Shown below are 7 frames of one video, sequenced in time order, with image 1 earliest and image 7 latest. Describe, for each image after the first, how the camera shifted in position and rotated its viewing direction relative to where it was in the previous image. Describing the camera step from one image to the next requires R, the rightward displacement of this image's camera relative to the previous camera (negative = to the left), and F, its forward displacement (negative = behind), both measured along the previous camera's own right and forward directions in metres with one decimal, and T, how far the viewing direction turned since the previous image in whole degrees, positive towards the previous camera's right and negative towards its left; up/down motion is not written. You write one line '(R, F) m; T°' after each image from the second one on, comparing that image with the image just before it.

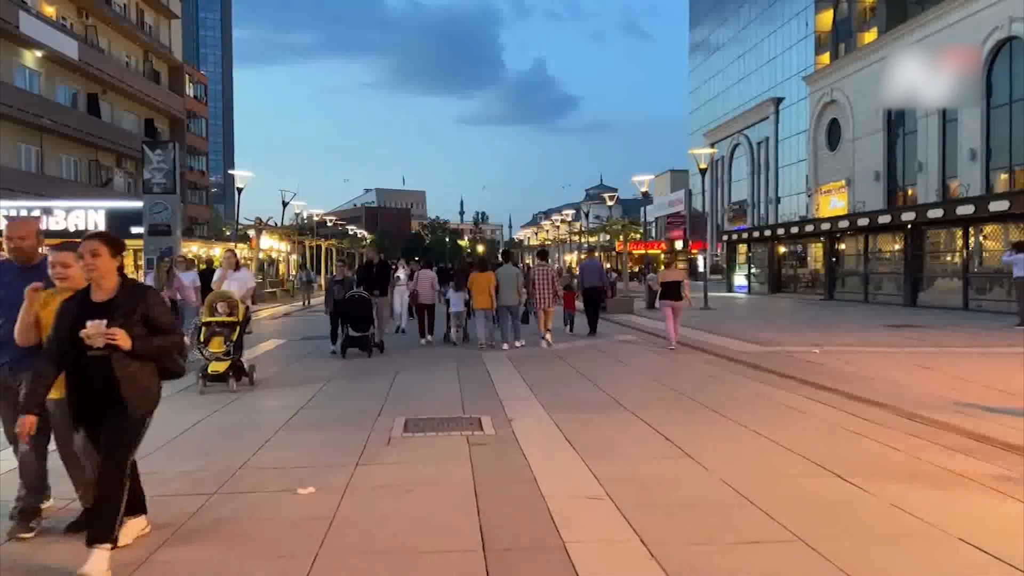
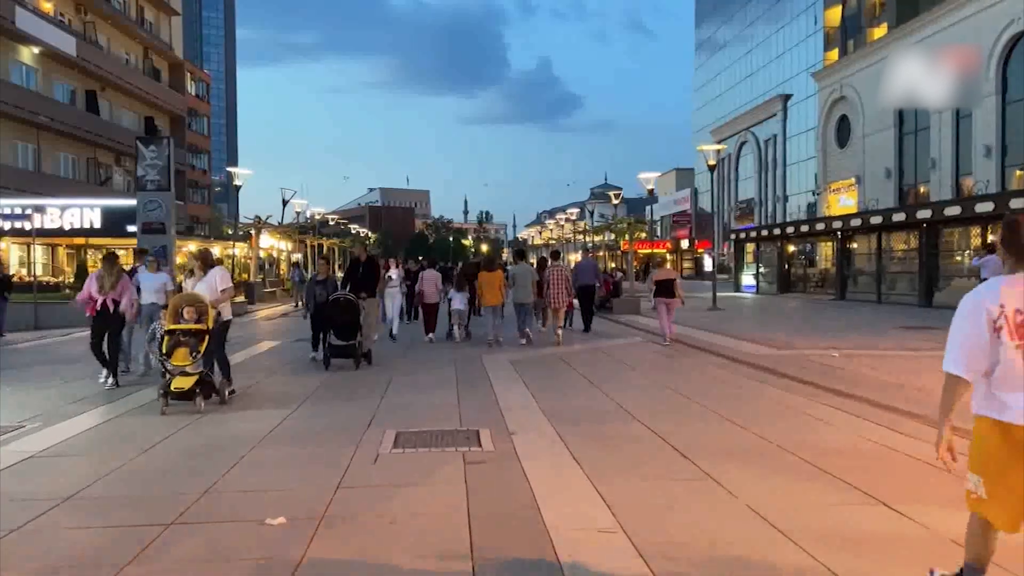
(0.0, +0.7) m; 0°
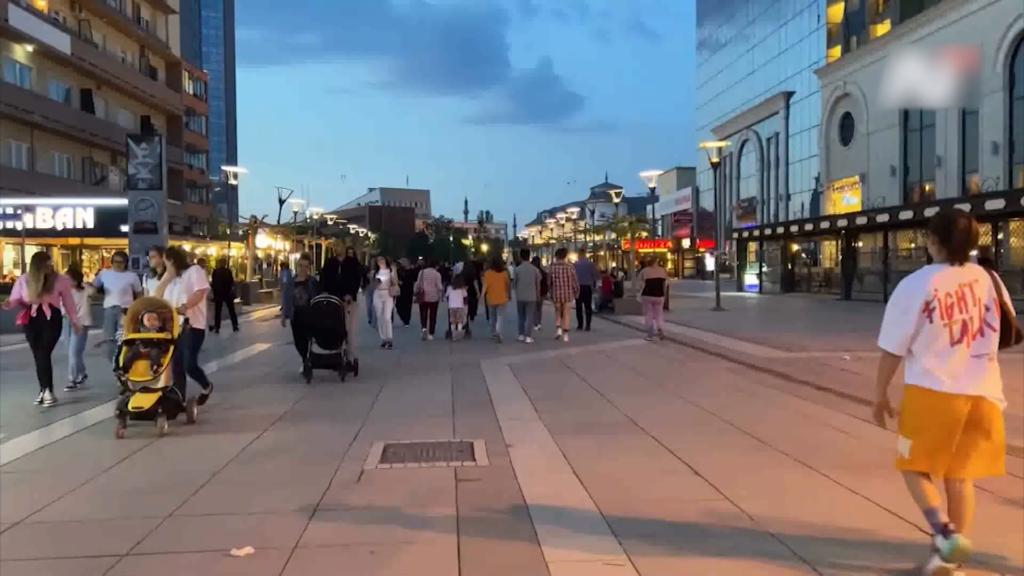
(0.0, +0.5) m; 0°
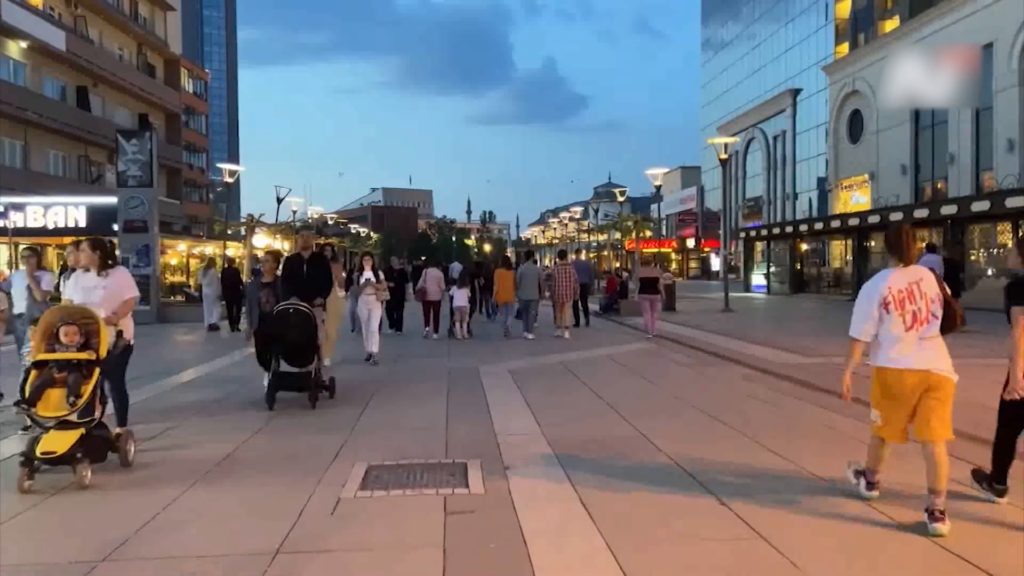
(0.0, +0.8) m; 0°
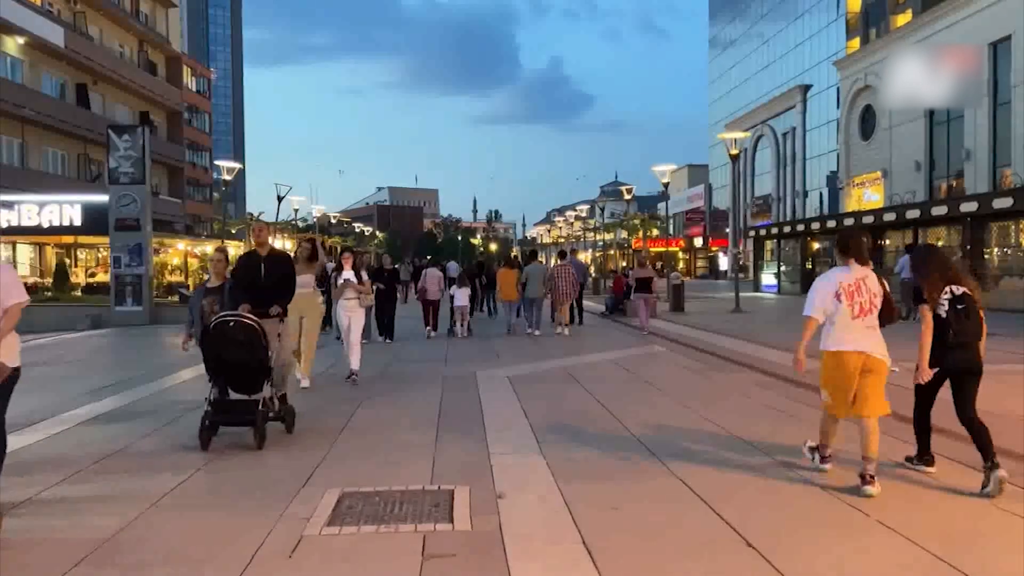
(+0.1, +0.7) m; 0°
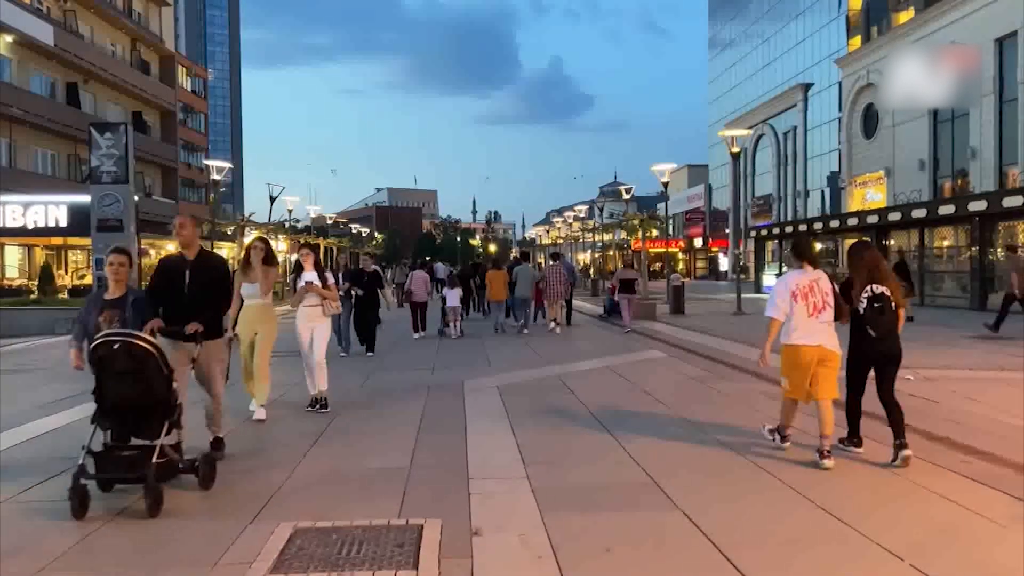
(+0.1, +0.7) m; 0°
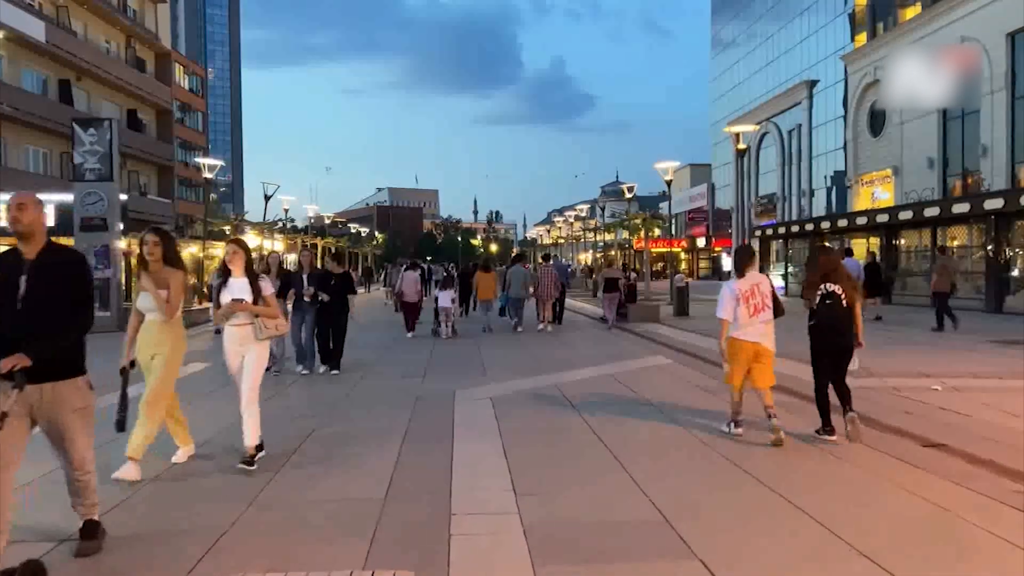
(+0.1, +0.8) m; 0°
